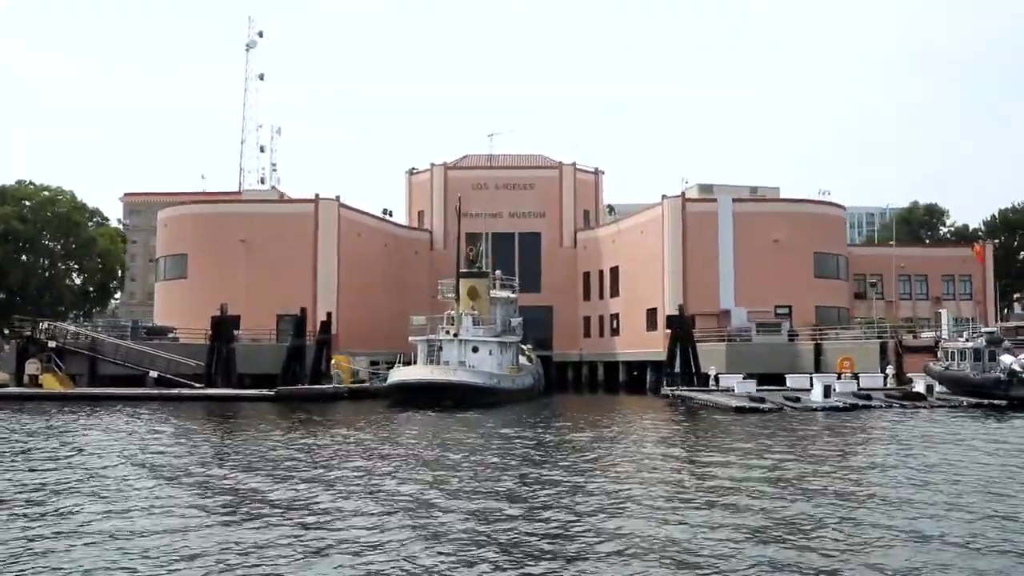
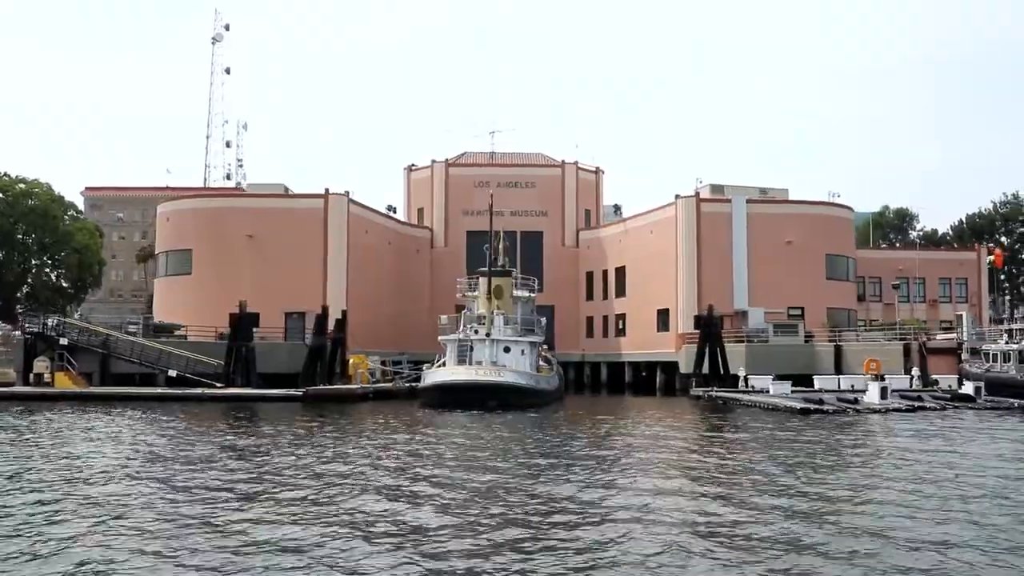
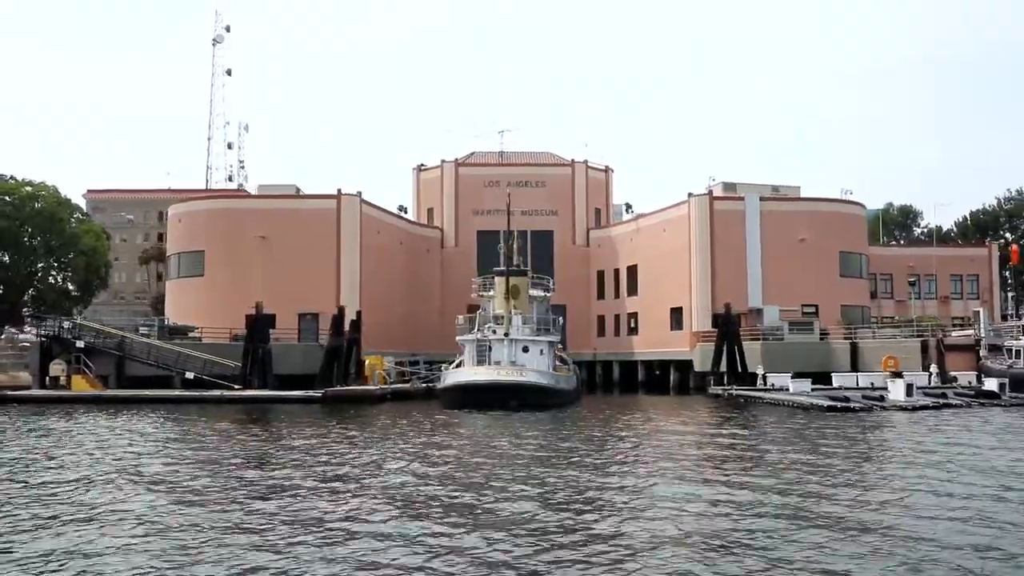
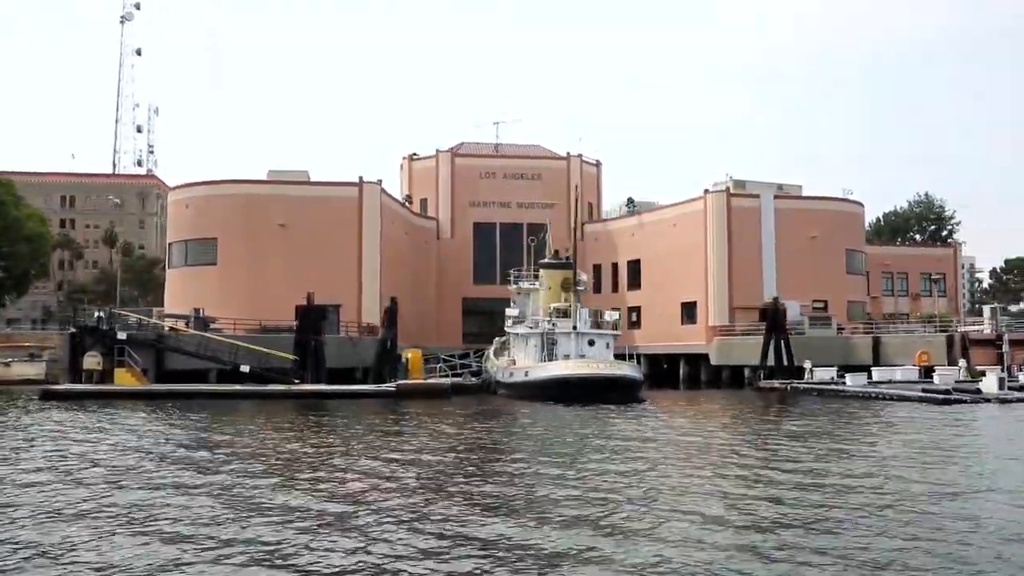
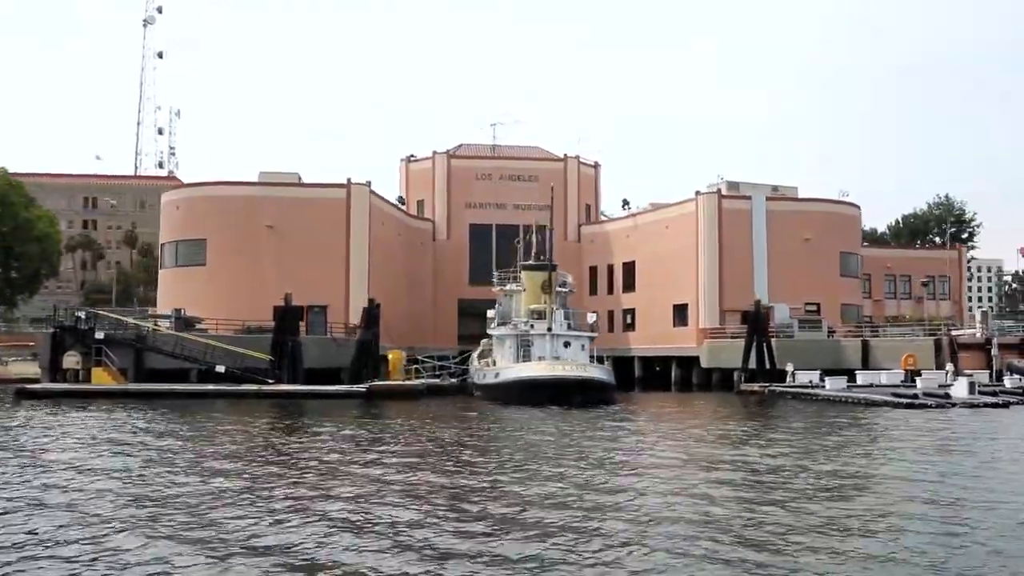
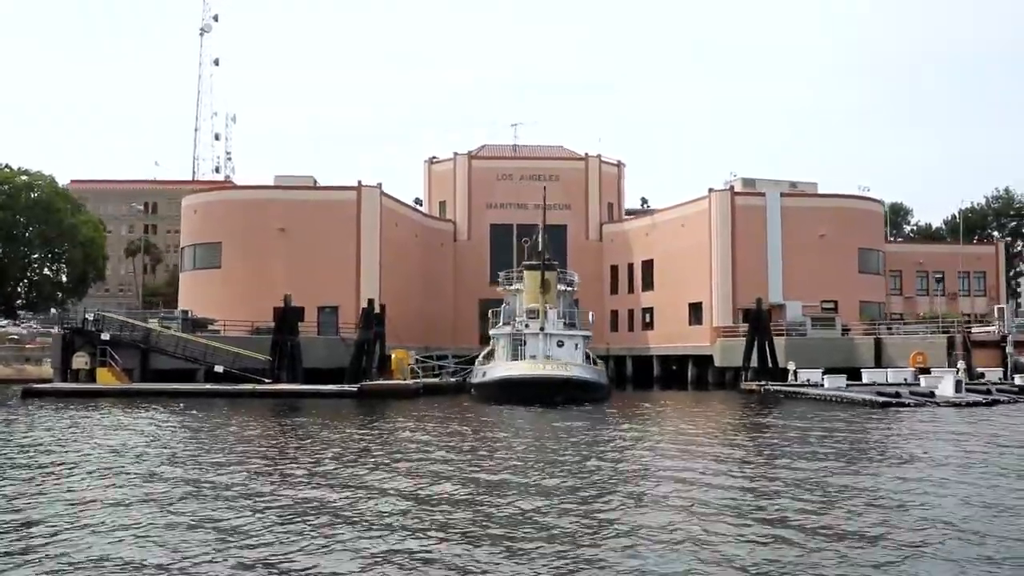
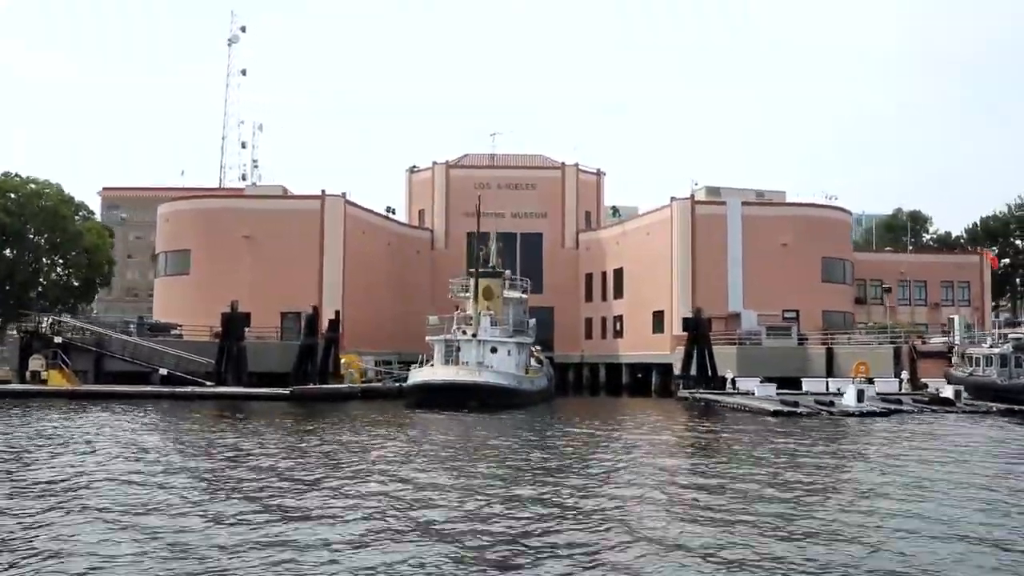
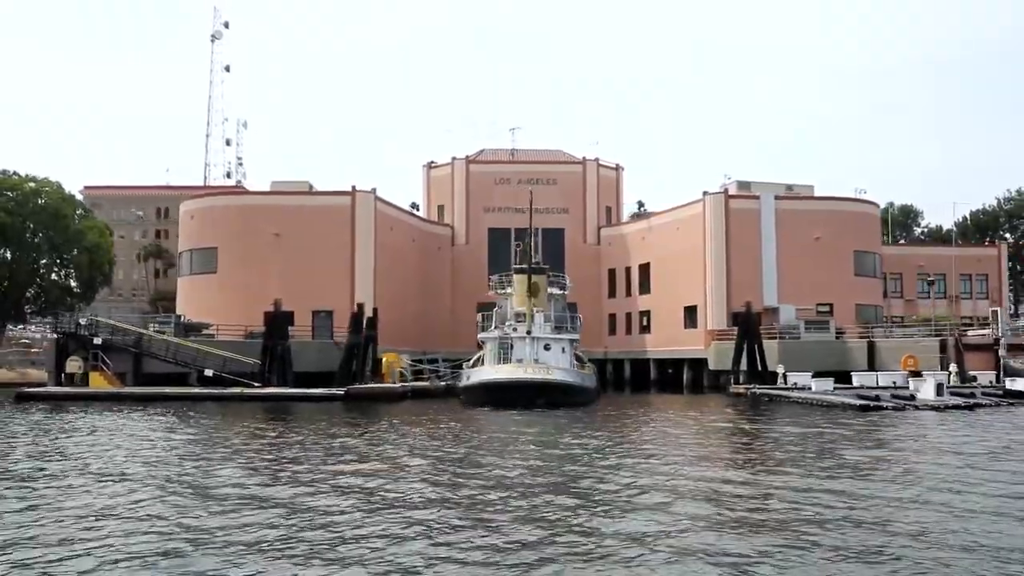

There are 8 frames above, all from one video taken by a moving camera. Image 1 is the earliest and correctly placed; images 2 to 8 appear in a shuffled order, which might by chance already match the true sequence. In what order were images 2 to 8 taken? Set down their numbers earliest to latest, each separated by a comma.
7, 2, 3, 8, 6, 5, 4
